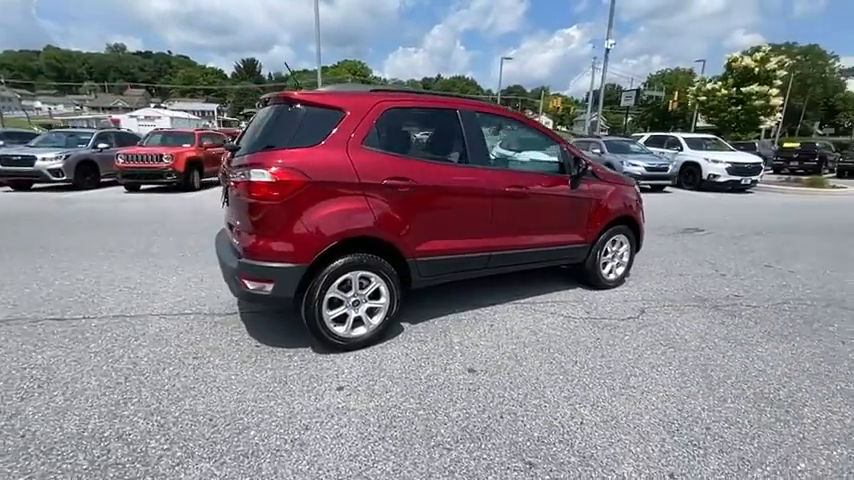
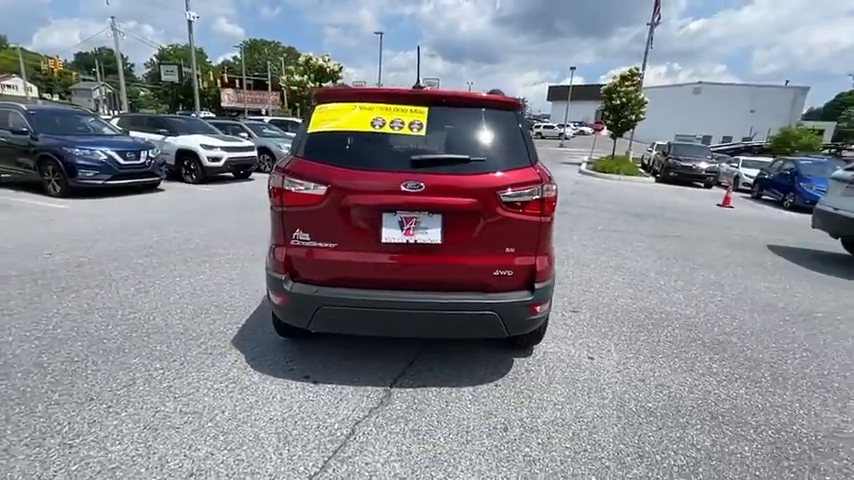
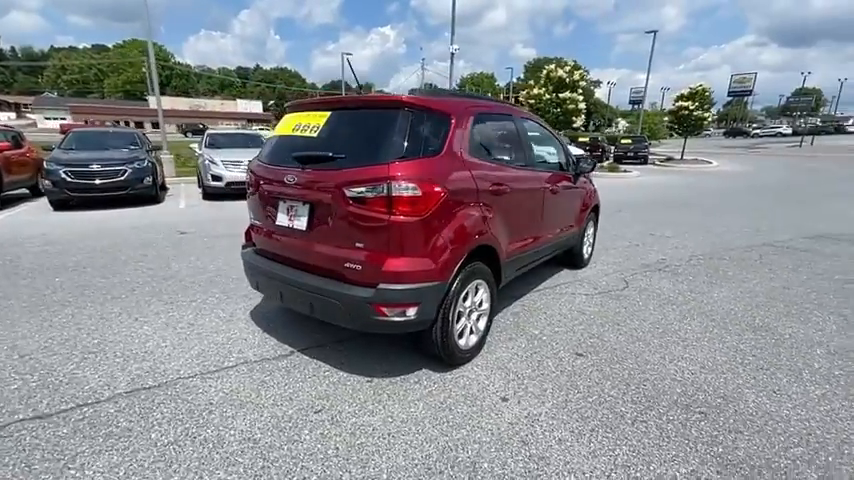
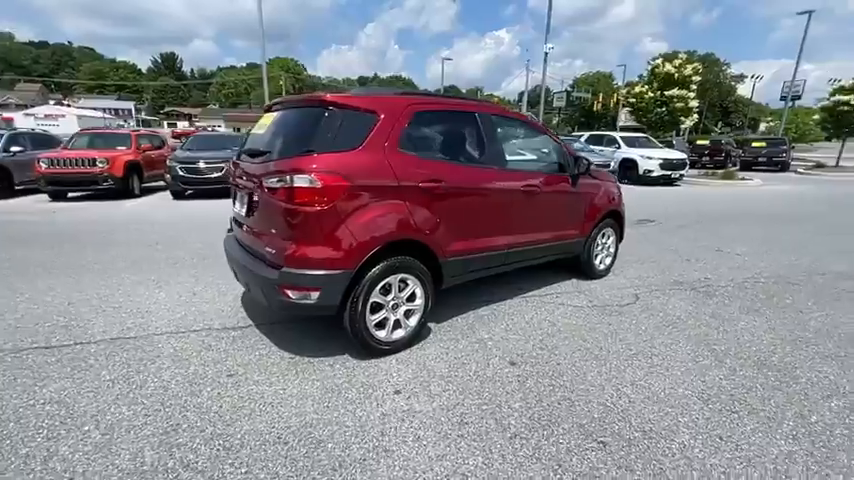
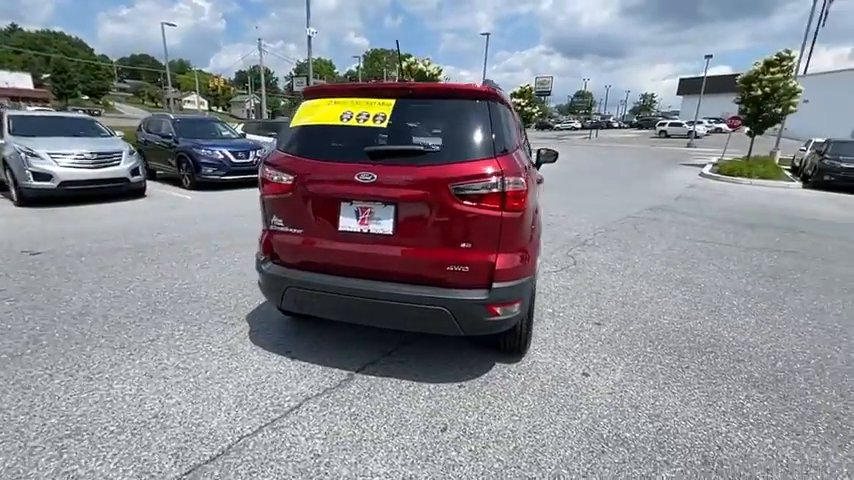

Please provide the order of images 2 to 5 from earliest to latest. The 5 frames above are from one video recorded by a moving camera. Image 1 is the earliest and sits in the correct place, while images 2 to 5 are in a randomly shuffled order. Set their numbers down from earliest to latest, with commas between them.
4, 3, 5, 2
